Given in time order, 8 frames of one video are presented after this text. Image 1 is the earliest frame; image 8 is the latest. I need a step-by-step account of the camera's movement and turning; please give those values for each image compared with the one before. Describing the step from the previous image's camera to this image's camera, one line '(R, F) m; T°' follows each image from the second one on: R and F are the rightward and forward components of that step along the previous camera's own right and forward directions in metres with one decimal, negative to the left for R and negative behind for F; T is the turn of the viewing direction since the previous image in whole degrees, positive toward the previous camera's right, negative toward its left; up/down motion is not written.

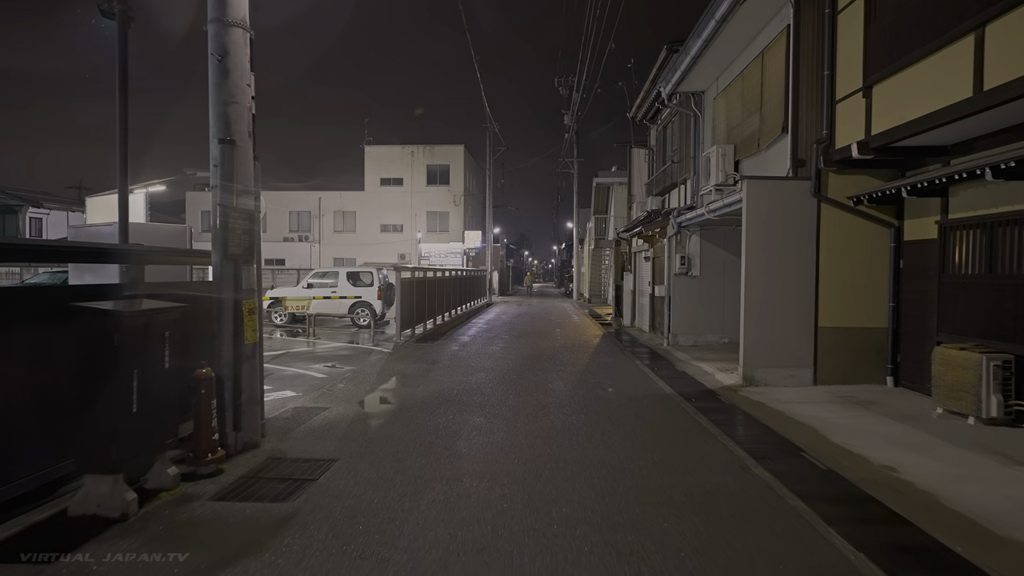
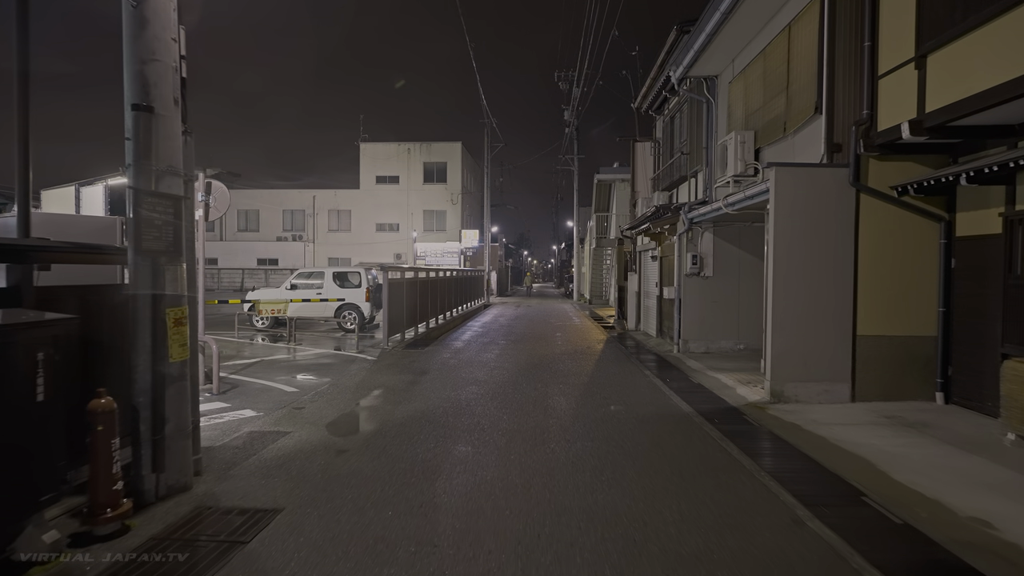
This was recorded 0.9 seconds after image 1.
(+0.1, +1.1) m; 0°
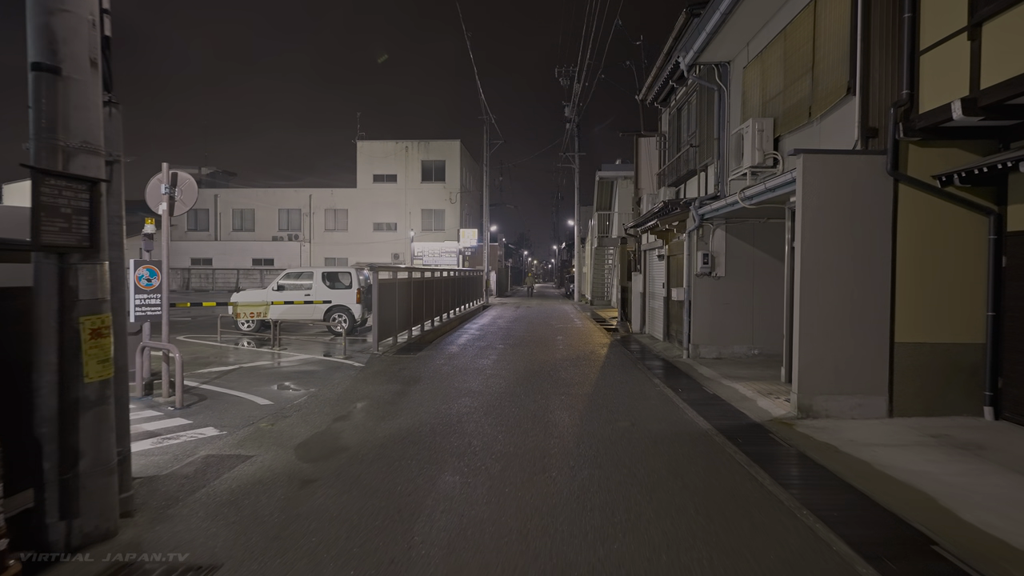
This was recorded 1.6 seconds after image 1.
(0.0, +0.8) m; 0°
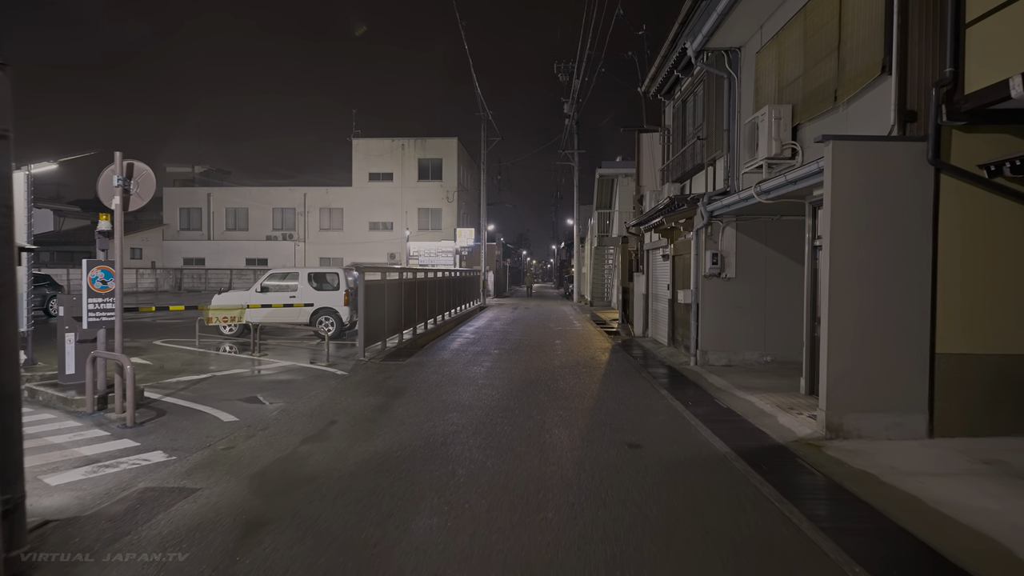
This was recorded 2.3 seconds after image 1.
(+0.1, +0.8) m; 0°
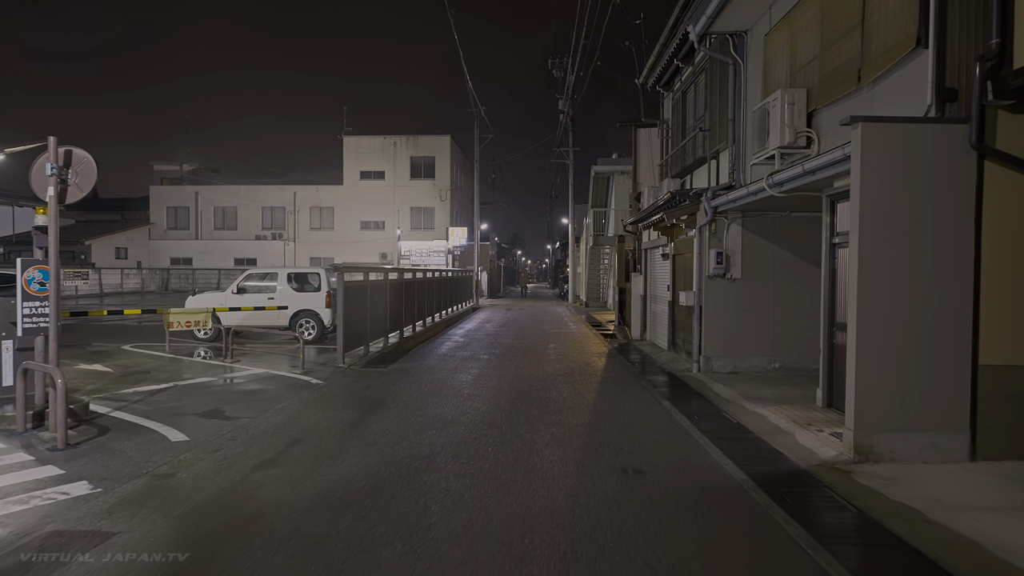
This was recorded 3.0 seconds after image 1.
(+0.1, +0.8) m; 0°
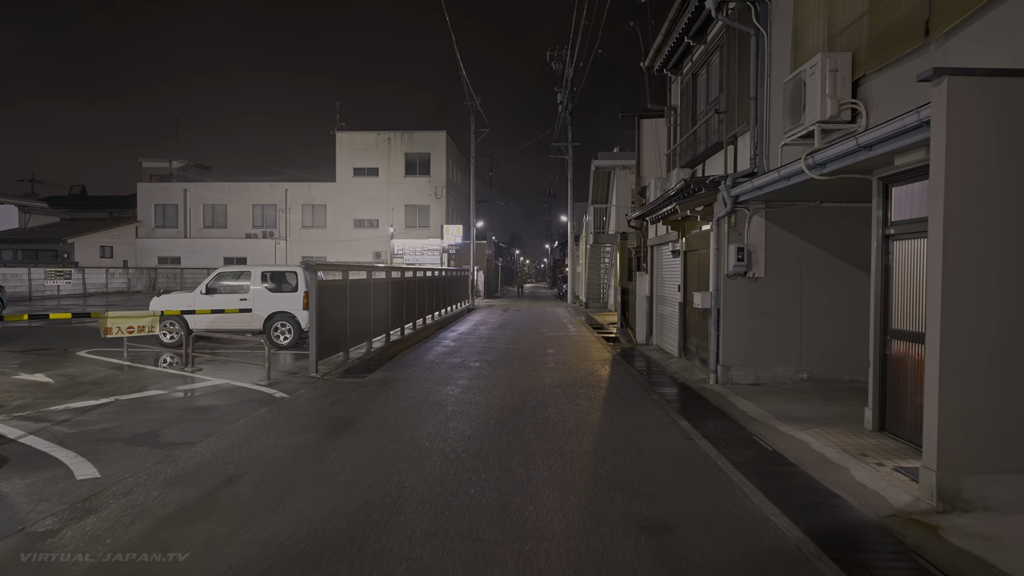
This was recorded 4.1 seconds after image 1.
(+0.1, +1.2) m; 0°
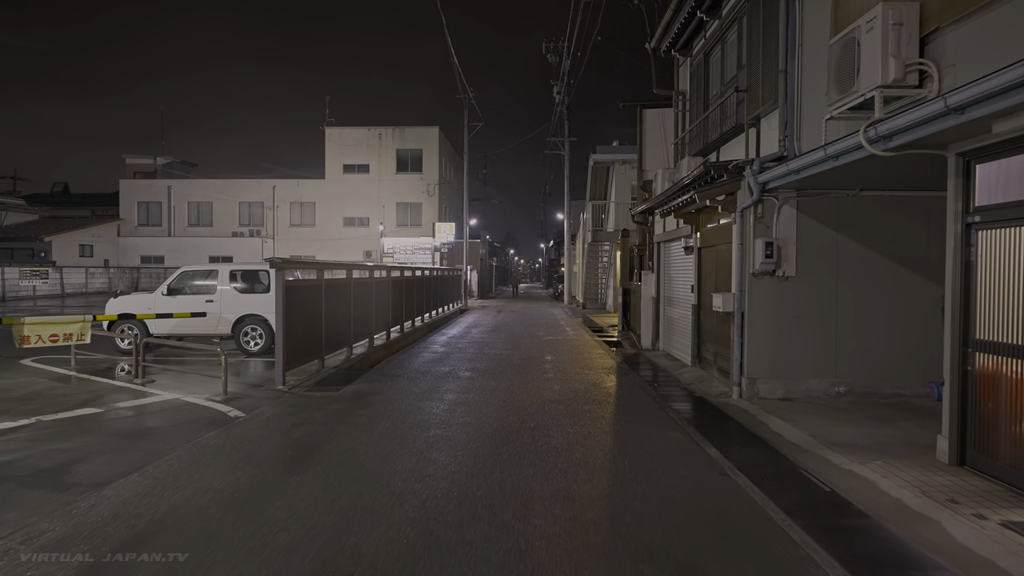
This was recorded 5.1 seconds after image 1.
(0.0, +1.2) m; +1°
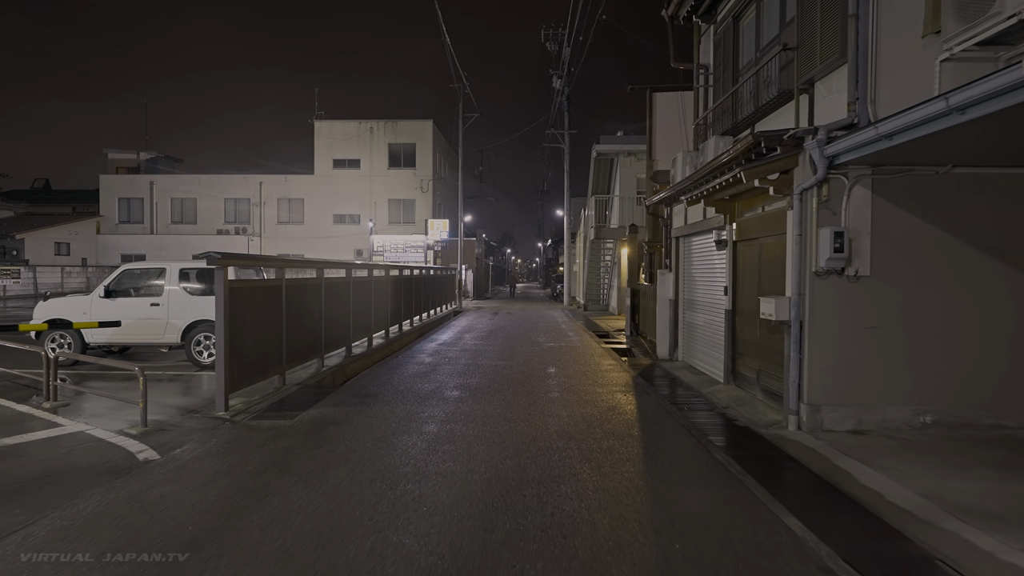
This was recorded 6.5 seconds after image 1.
(0.0, +1.7) m; 0°
